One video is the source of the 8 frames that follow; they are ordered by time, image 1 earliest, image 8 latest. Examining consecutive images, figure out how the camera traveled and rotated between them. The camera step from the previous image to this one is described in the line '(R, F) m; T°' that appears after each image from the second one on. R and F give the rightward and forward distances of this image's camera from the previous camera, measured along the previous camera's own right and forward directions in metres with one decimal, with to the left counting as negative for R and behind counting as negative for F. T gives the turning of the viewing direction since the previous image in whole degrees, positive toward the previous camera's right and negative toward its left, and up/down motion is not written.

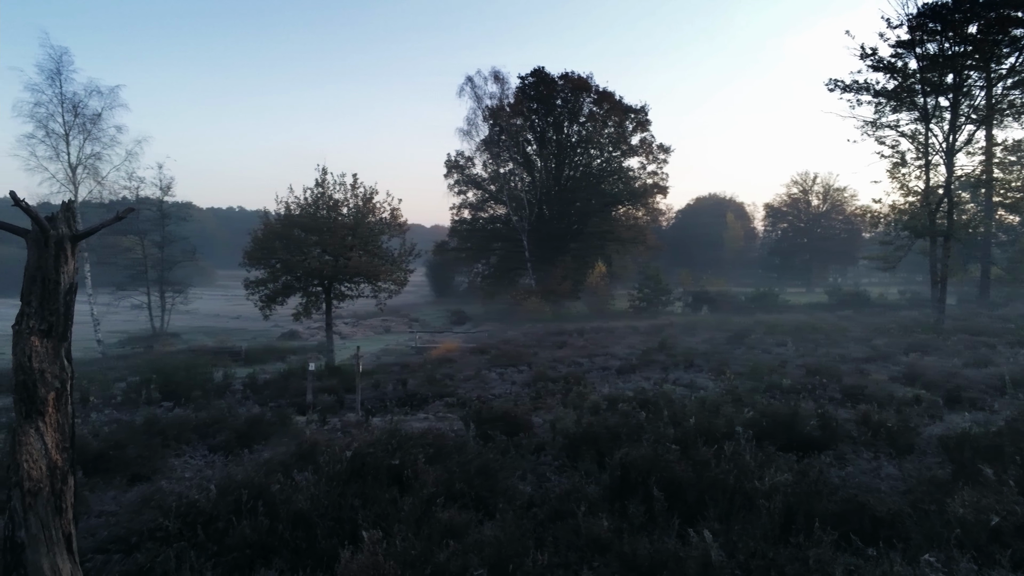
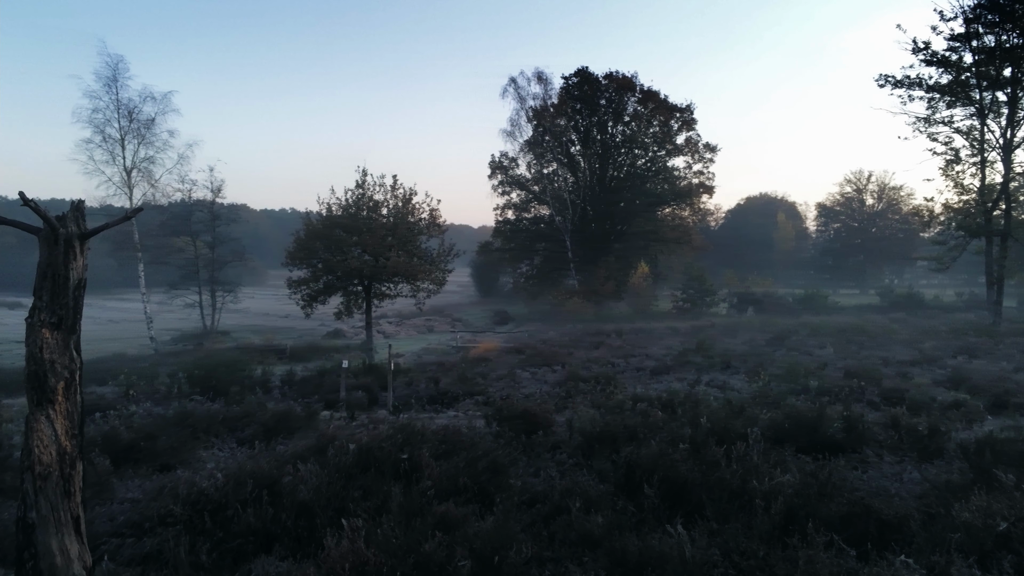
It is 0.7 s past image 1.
(+0.3, -0.1) m; -4°
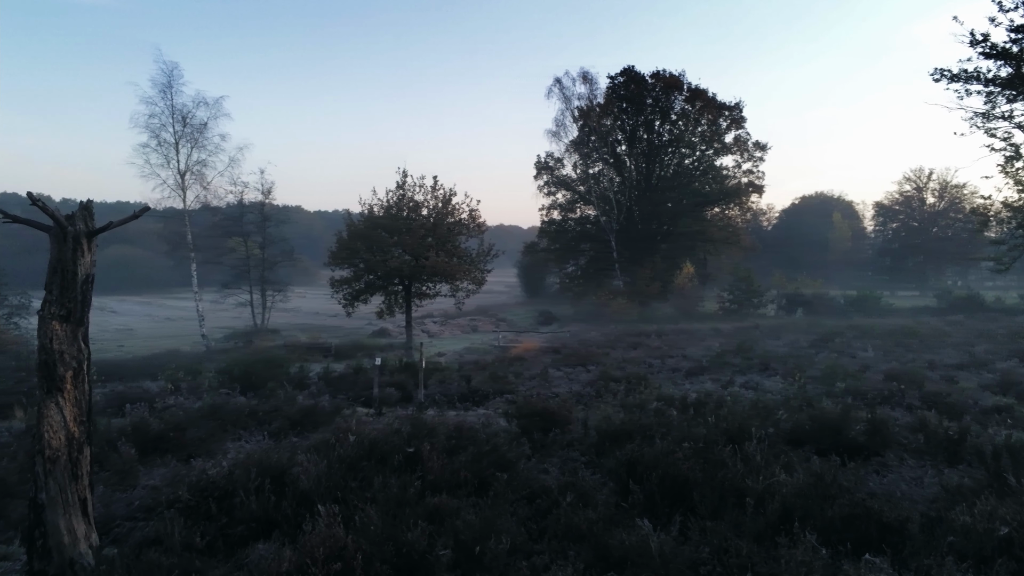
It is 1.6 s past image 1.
(+0.4, -0.1) m; -4°
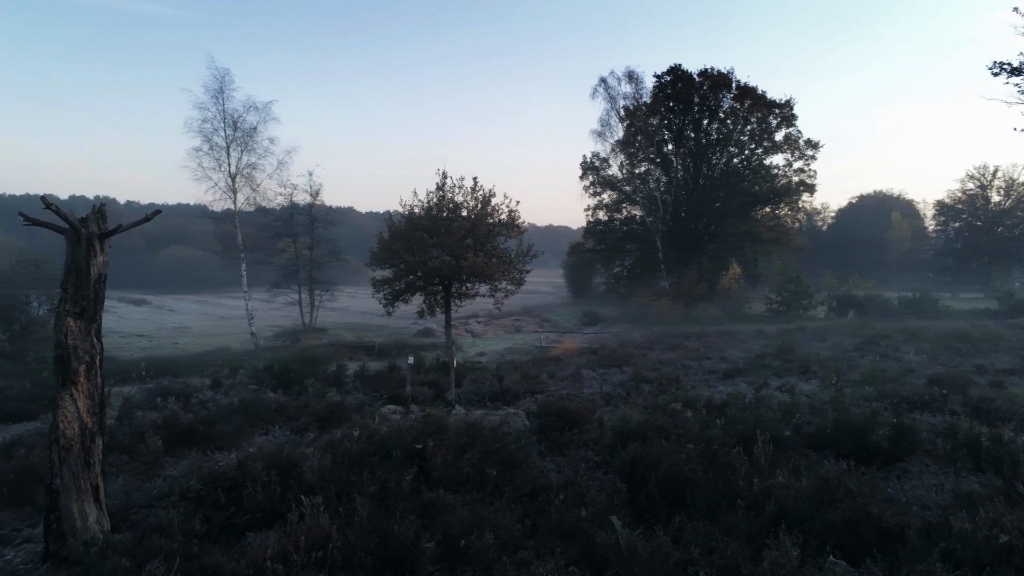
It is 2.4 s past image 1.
(+0.4, -0.1) m; -4°
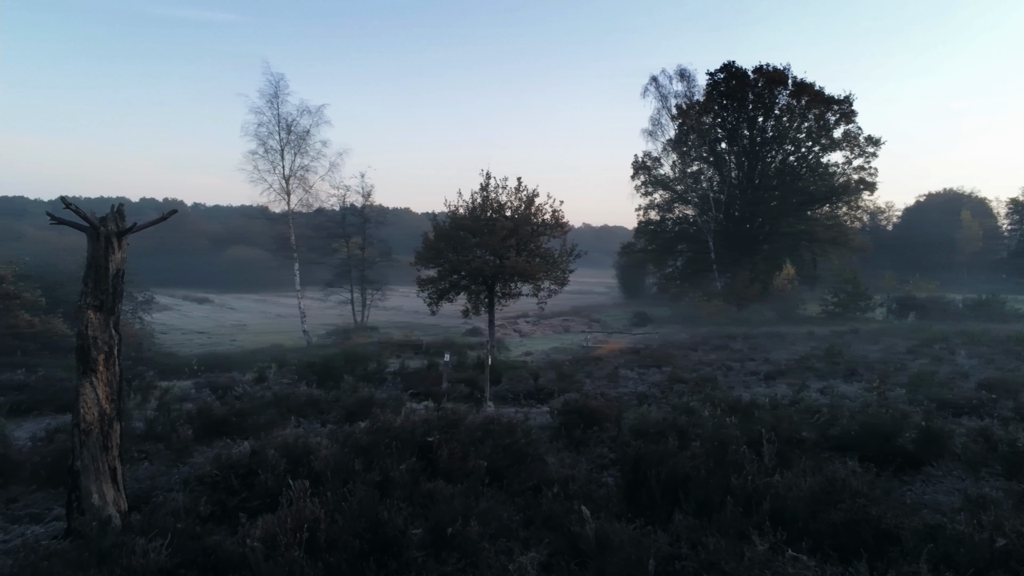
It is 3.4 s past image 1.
(+0.4, -0.1) m; -4°
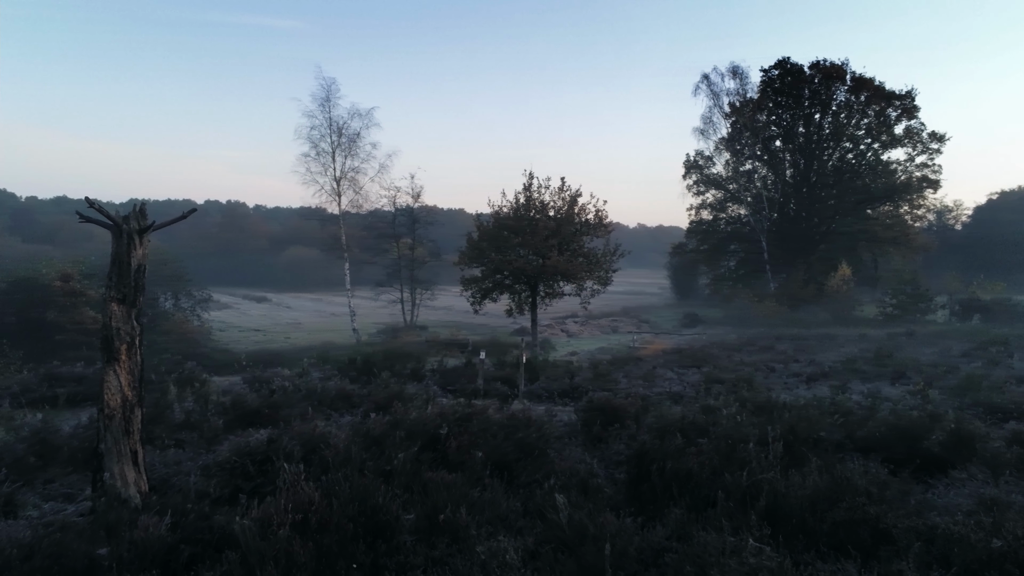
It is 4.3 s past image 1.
(+0.4, -0.1) m; -4°
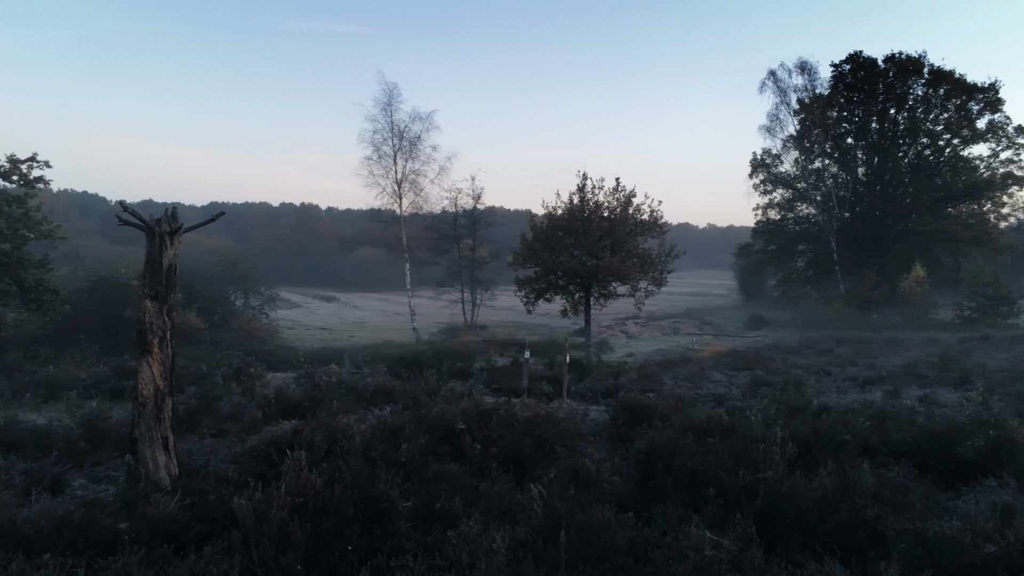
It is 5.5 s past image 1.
(+0.5, -0.2) m; -5°
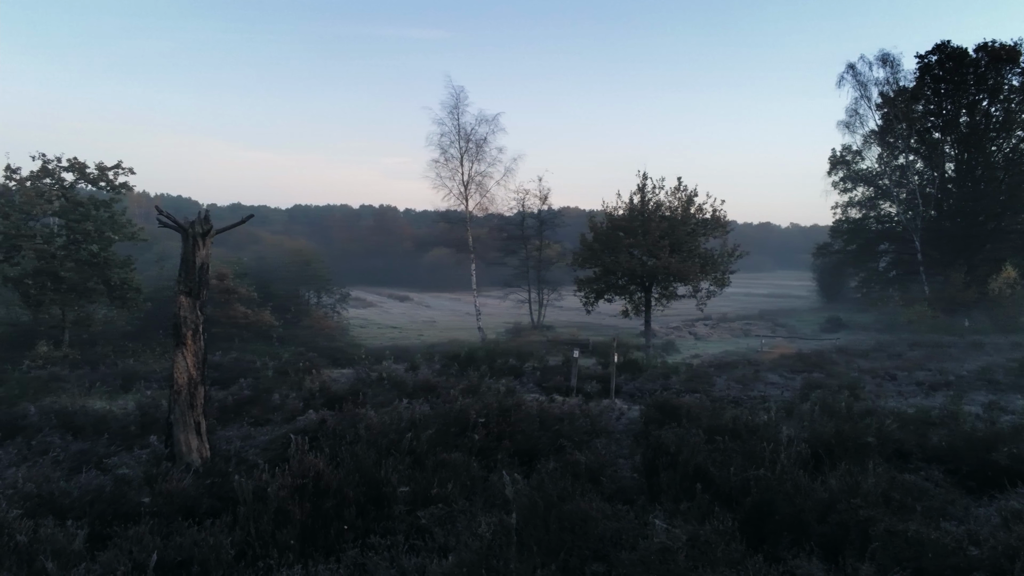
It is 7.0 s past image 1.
(+0.6, -0.2) m; -6°
